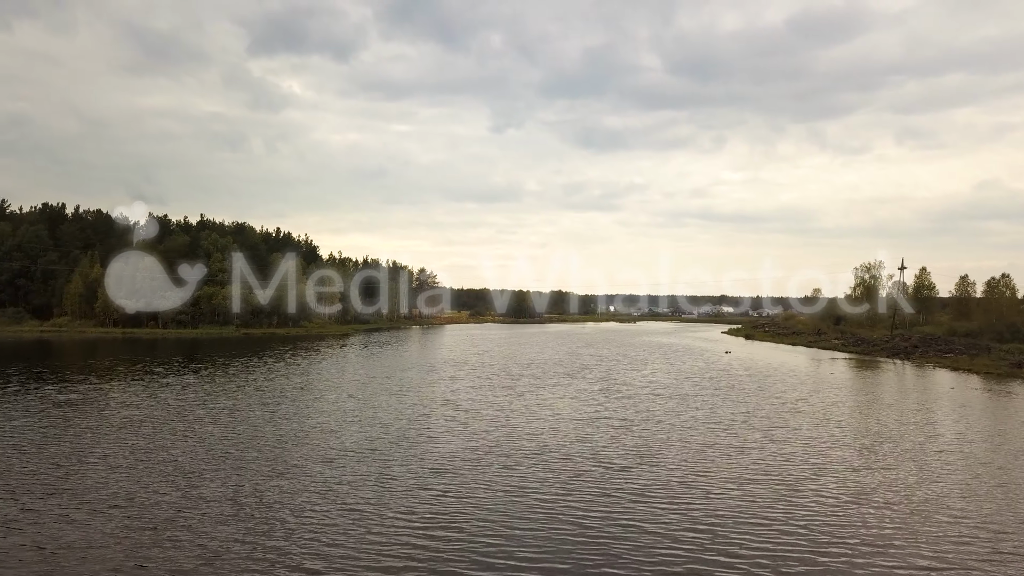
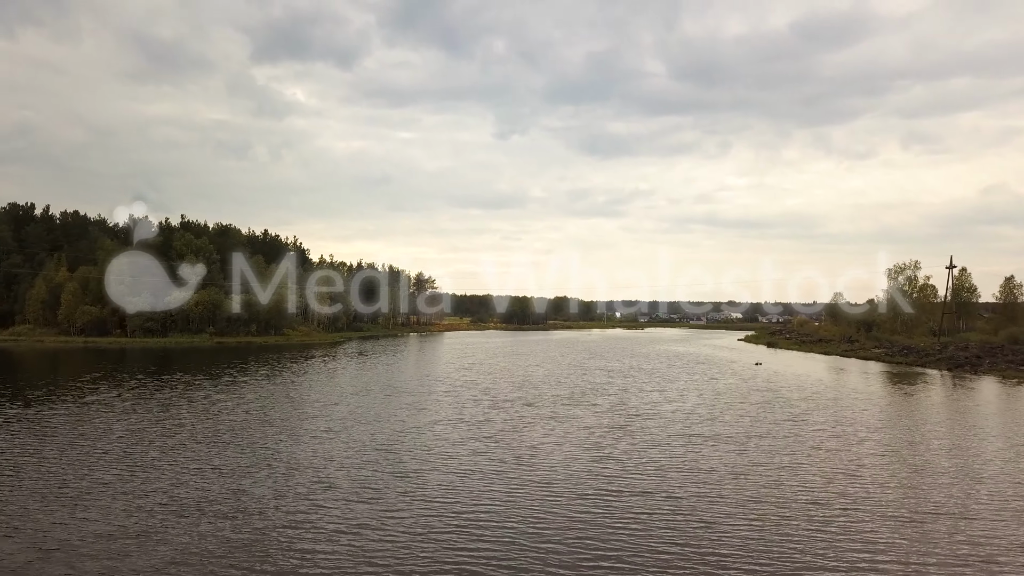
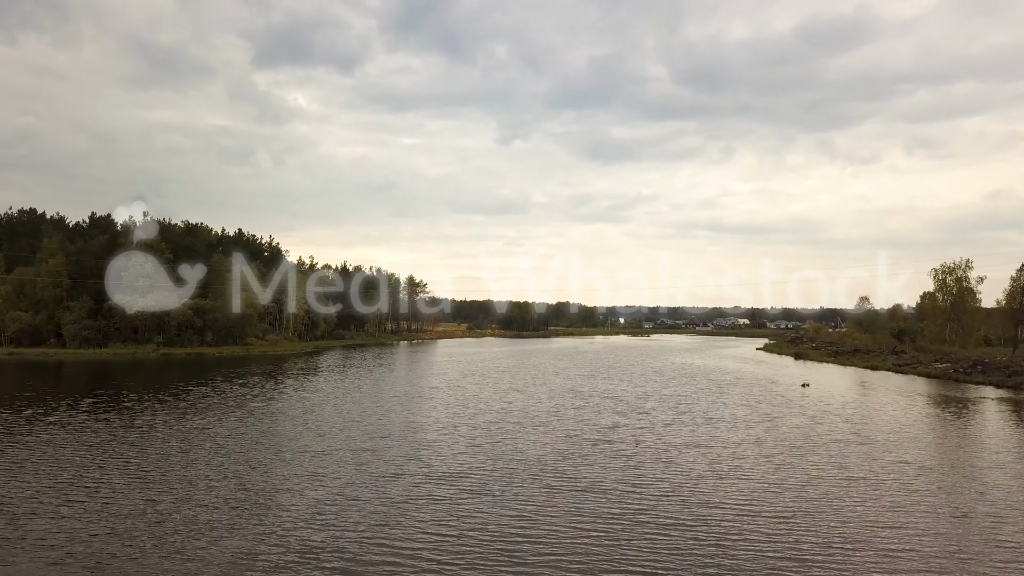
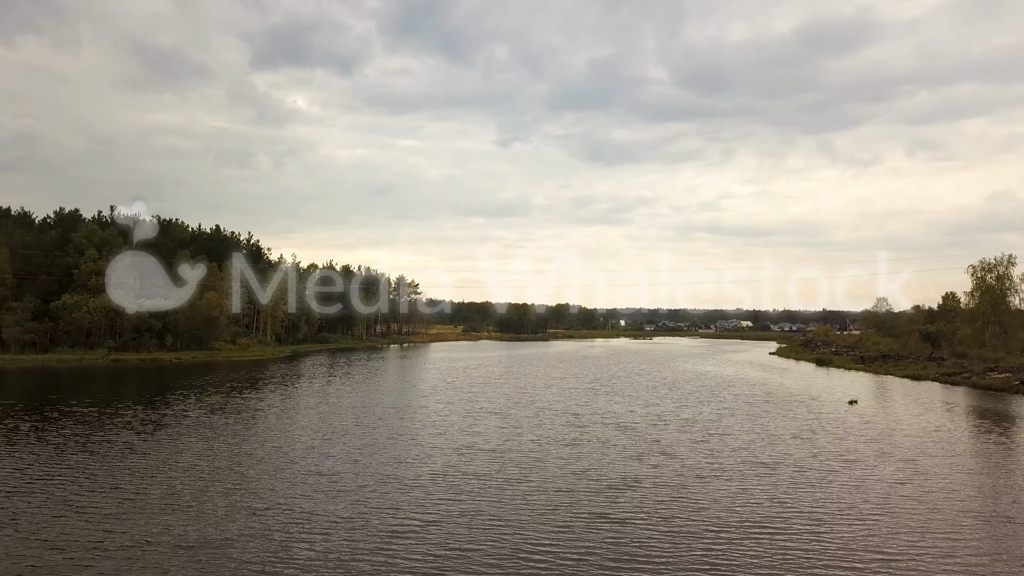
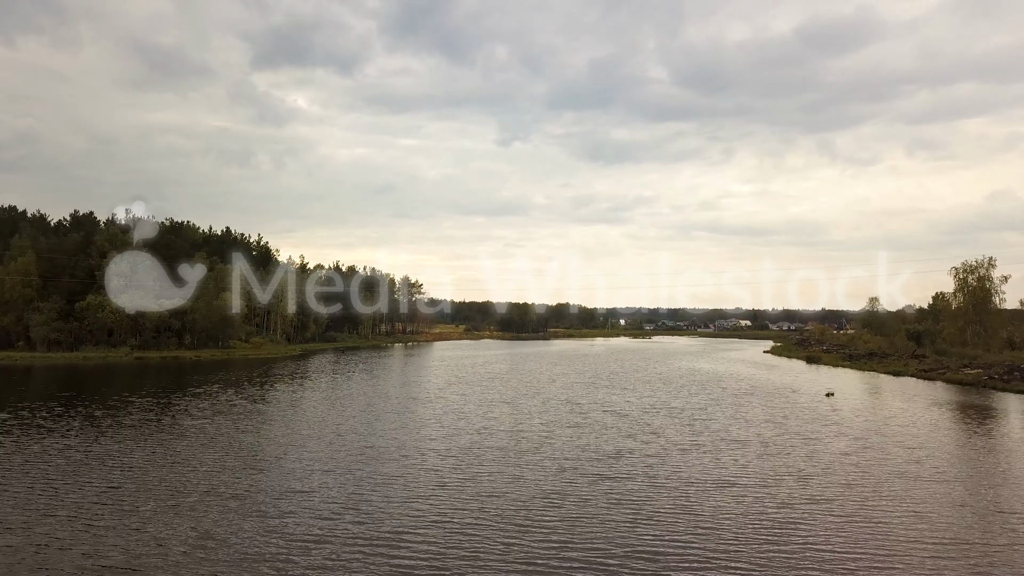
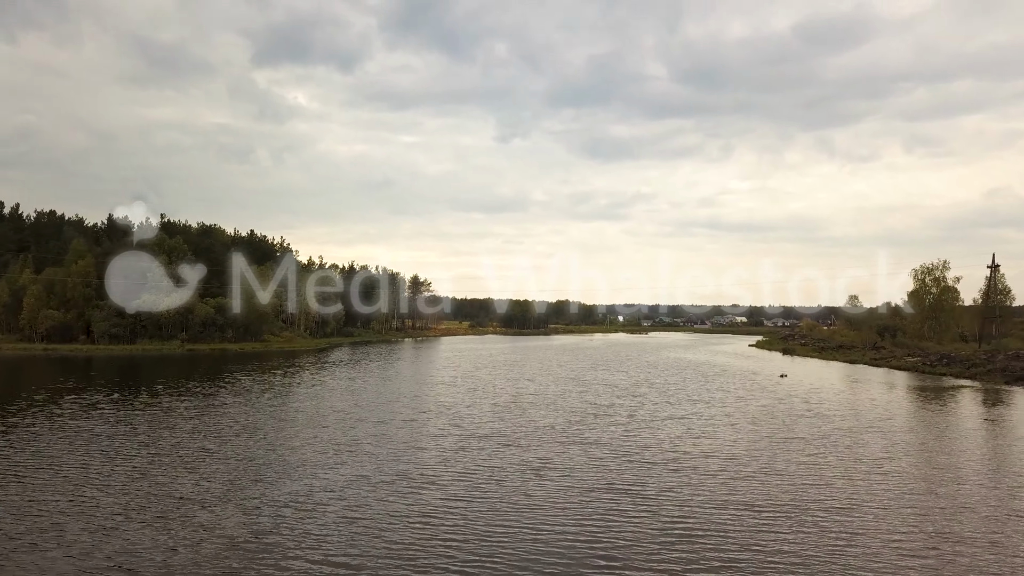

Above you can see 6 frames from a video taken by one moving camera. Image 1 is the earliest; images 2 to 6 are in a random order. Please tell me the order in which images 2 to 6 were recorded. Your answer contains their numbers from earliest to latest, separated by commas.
2, 6, 3, 5, 4
